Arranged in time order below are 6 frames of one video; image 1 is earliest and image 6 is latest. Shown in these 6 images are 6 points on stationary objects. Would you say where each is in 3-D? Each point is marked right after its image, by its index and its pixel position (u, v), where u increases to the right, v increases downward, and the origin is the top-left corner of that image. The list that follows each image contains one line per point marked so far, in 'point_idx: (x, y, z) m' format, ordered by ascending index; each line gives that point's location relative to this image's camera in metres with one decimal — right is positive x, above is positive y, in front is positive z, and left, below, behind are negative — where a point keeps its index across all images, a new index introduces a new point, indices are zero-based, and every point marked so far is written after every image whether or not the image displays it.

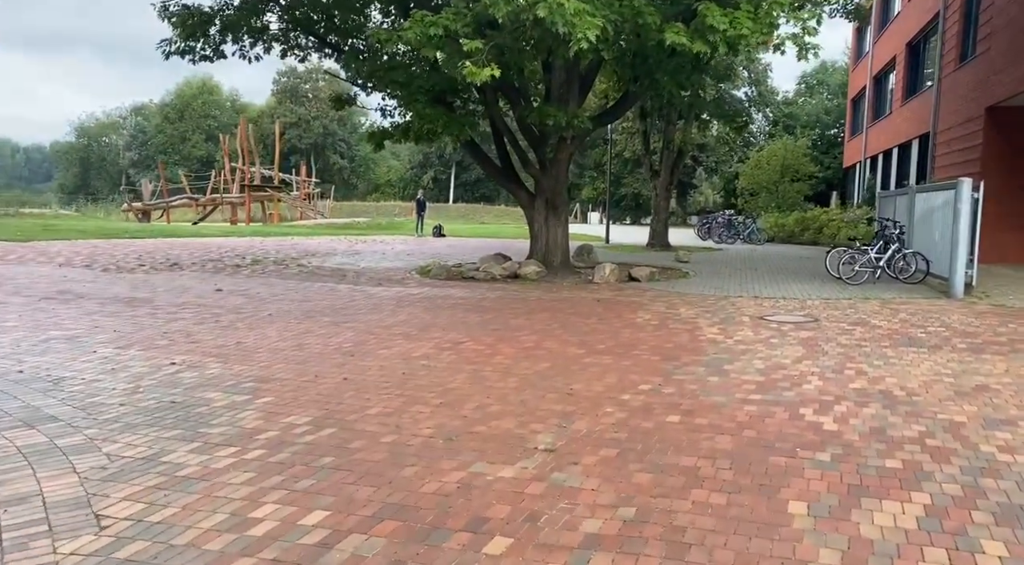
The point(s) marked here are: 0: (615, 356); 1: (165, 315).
0: (+1.0, -0.7, +8.7) m
1: (-4.5, -0.4, +11.4) m
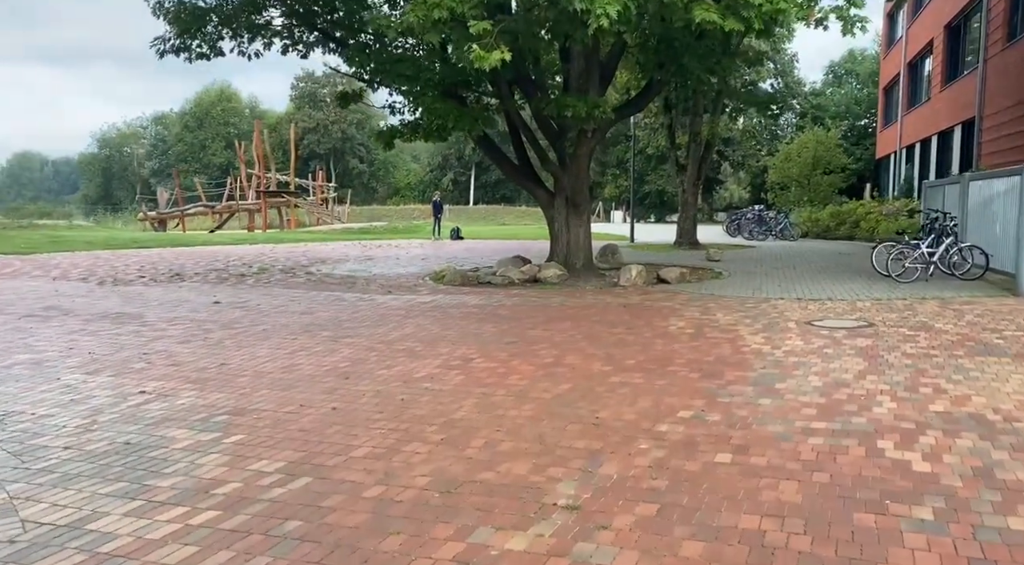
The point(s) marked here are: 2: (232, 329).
0: (+1.2, -0.8, +7.6) m
1: (-4.3, -0.6, +10.4) m
2: (-3.4, -0.6, +10.6) m
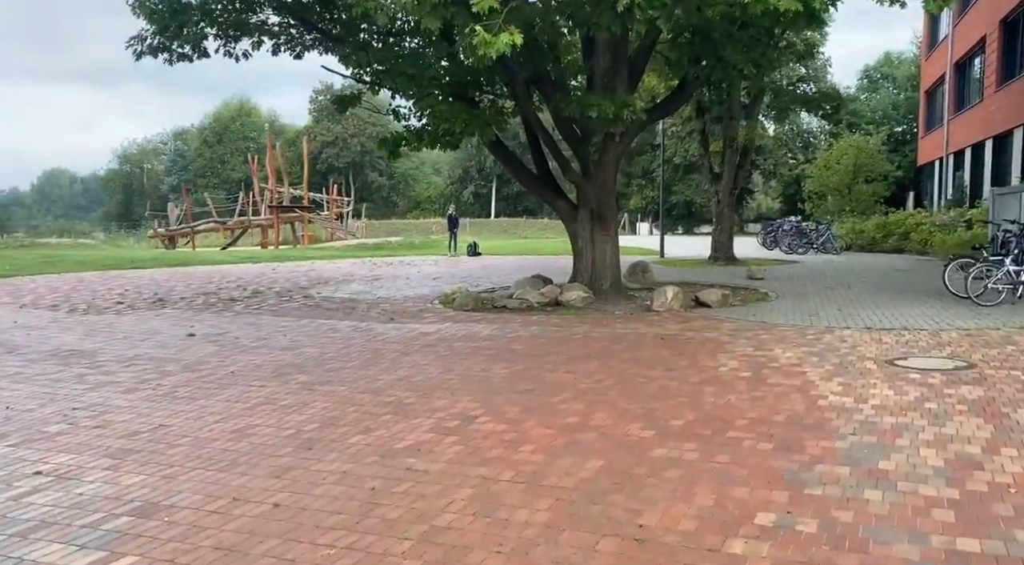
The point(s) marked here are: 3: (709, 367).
0: (+1.2, -1.1, +5.8) m
1: (-4.1, -0.9, +8.7) m
2: (-3.2, -0.9, +8.9) m
3: (+1.9, -0.8, +8.4) m
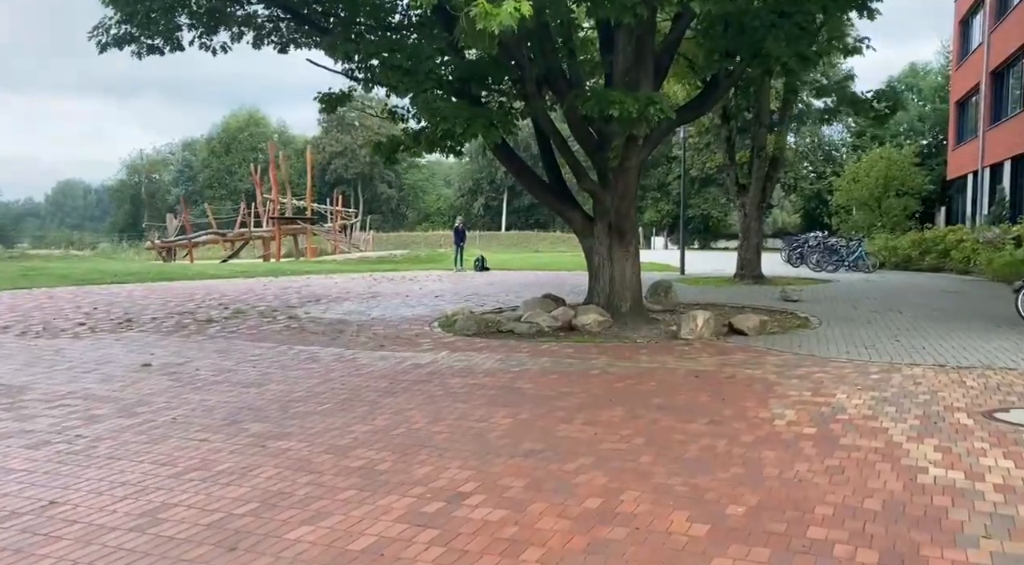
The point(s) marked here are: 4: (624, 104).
0: (+1.2, -1.2, +4.1) m
1: (-4.1, -1.1, +7.1) m
2: (-3.2, -1.1, +7.3) m
3: (+1.9, -1.0, +6.8) m
4: (+1.3, +2.1, +10.5) m
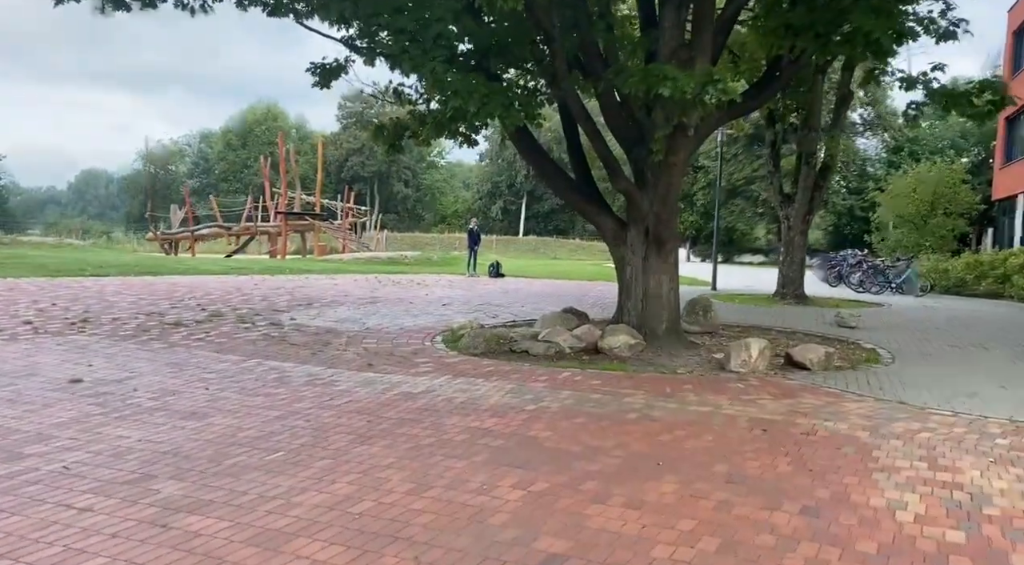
0: (+1.2, -1.4, +2.1) m
1: (-4.0, -1.1, +5.2) m
2: (-3.1, -1.1, +5.4) m
3: (+2.0, -1.2, +4.8) m
4: (+1.6, +1.9, +8.6) m
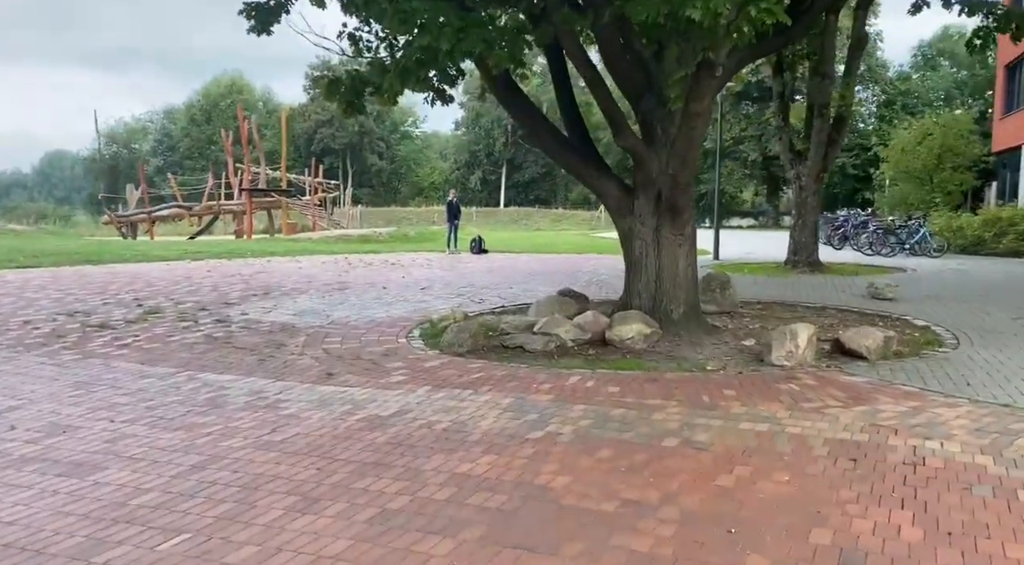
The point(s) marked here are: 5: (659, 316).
0: (+1.4, -1.4, +0.4) m
1: (-4.0, -1.2, +3.4) m
2: (-3.1, -1.2, +3.6) m
3: (+2.0, -1.2, +3.0) m
4: (+1.5, +2.1, +6.7) m
5: (+1.6, -0.3, +9.3) m
